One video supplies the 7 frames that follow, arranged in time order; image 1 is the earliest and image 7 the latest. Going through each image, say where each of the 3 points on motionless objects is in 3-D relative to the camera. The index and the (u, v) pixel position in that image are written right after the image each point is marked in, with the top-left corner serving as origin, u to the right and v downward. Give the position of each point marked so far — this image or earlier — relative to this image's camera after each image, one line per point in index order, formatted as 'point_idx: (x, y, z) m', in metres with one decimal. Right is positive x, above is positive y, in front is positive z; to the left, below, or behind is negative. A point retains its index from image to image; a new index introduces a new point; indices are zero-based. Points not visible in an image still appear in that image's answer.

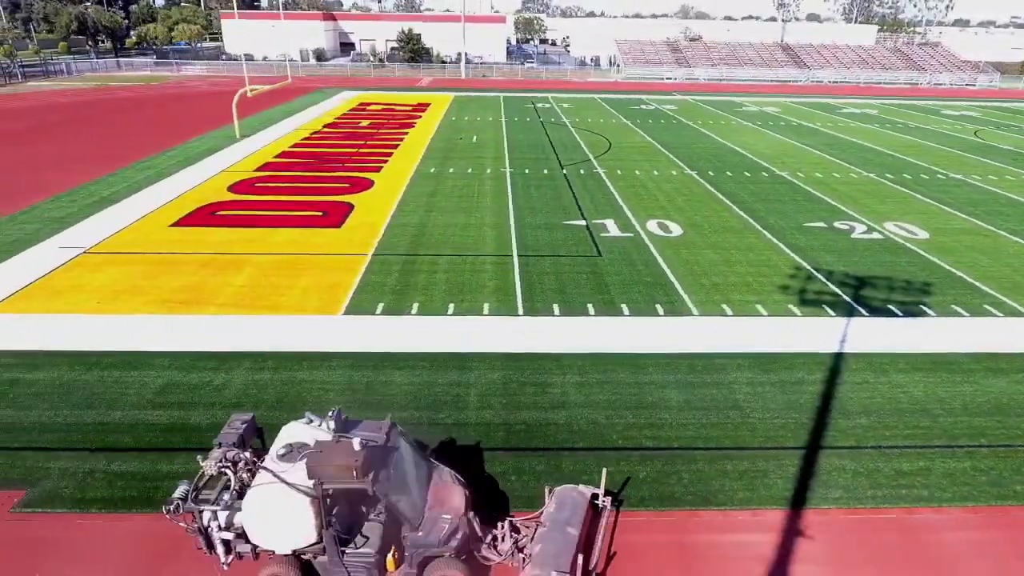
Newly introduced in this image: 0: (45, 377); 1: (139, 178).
0: (-5.0, -1.0, +6.8) m
1: (-8.8, +2.5, +15.0) m
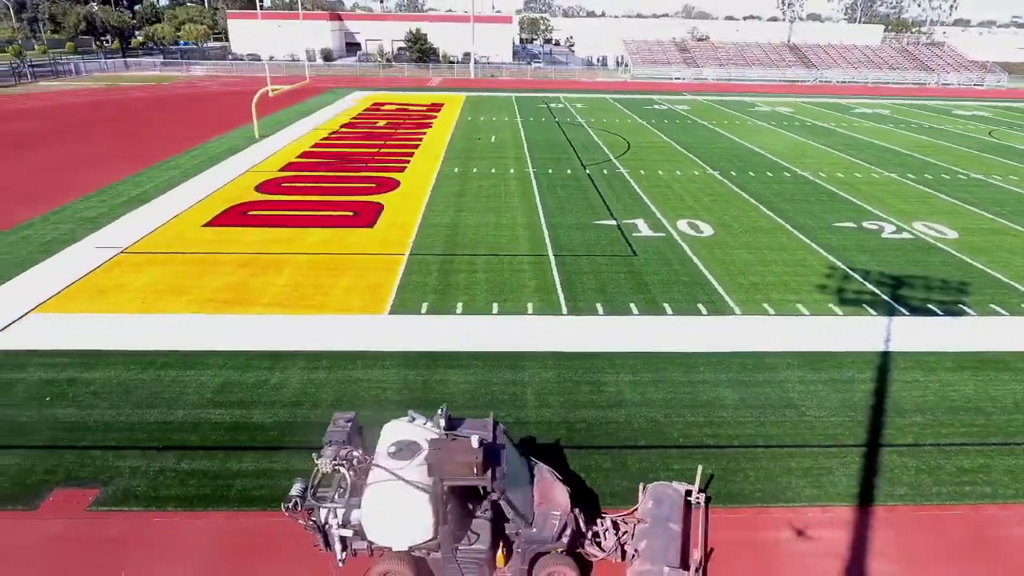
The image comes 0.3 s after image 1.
0: (-4.4, -1.0, +6.9) m
1: (-8.2, +2.5, +15.0) m
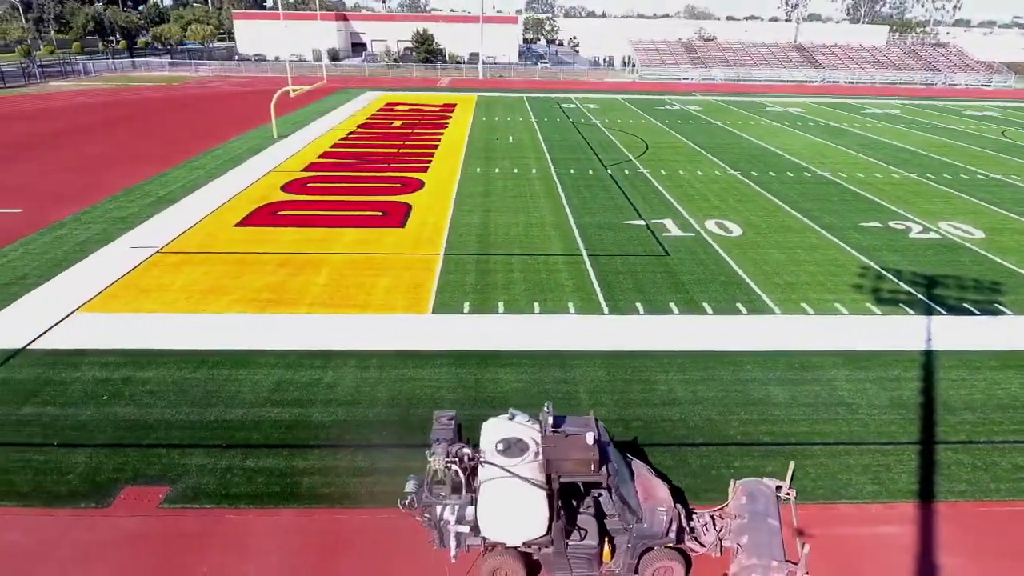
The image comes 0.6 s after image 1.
0: (-3.9, -1.0, +6.9) m
1: (-7.6, +2.5, +15.0) m
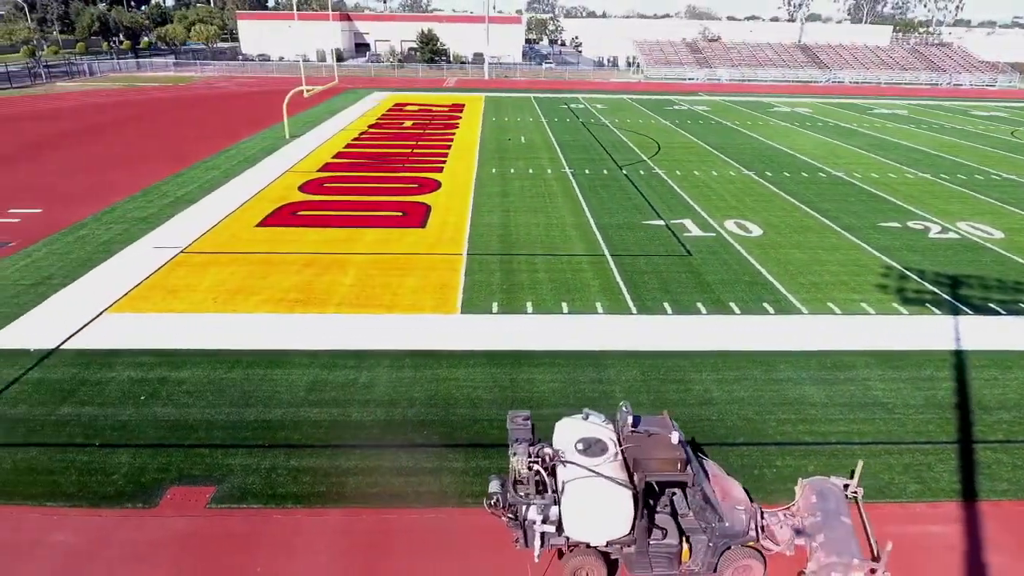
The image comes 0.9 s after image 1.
0: (-3.5, -1.0, +6.9) m
1: (-7.2, +2.5, +15.0) m
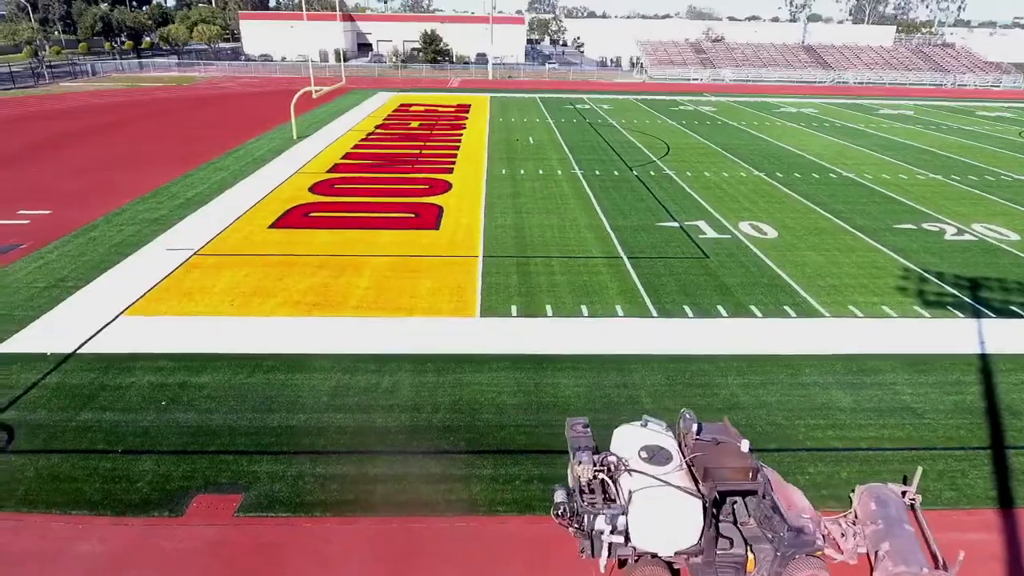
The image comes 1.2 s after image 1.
0: (-3.2, -1.0, +6.8) m
1: (-7.0, +2.5, +14.9) m
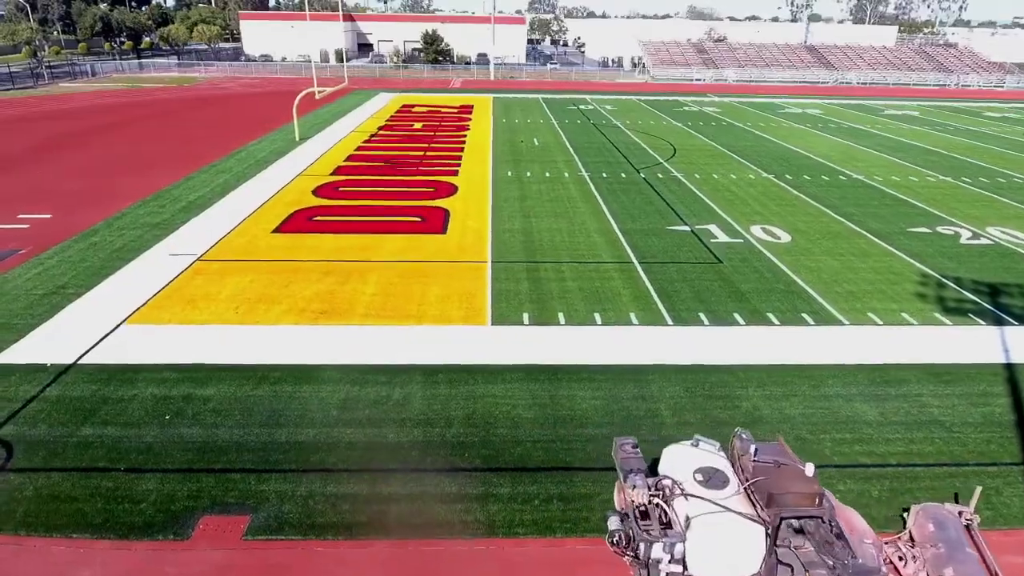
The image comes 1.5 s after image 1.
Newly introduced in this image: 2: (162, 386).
0: (-3.1, -1.1, +6.6) m
1: (-6.8, +2.4, +14.7) m
2: (-3.7, -1.0, +6.7) m
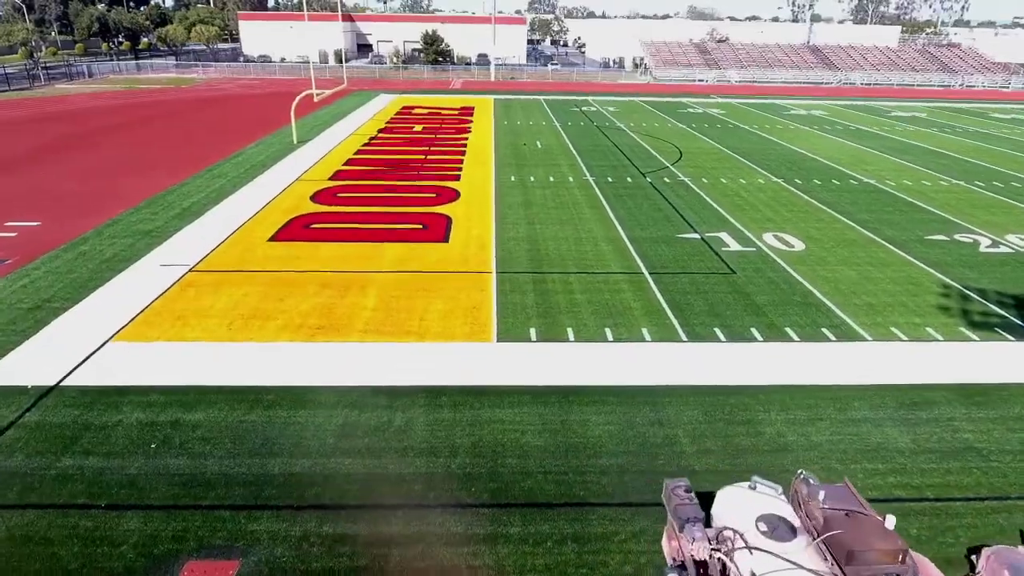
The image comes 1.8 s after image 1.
0: (-3.0, -1.3, +6.2) m
1: (-6.7, +2.2, +14.3) m
2: (-3.6, -1.2, +6.3) m
